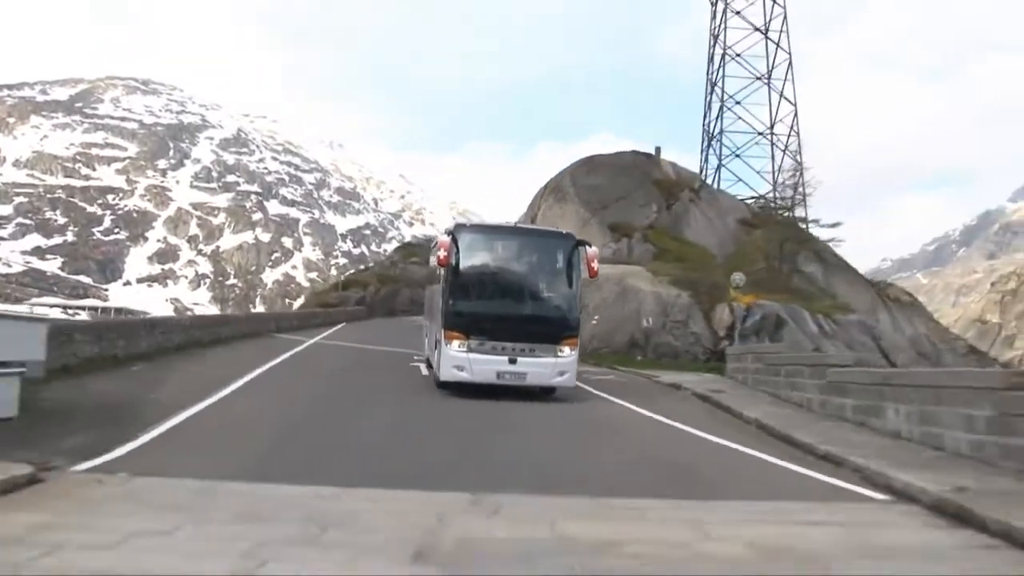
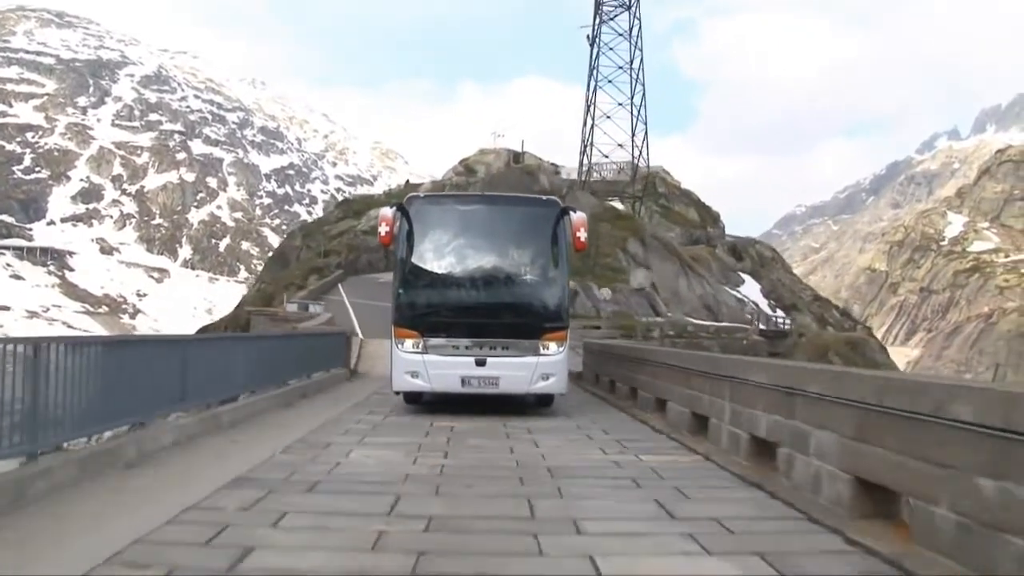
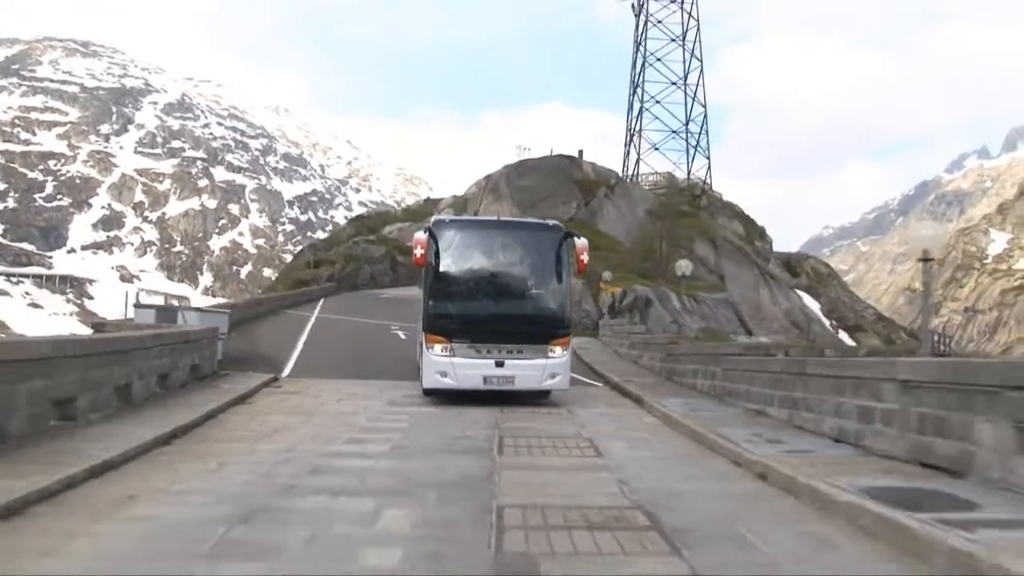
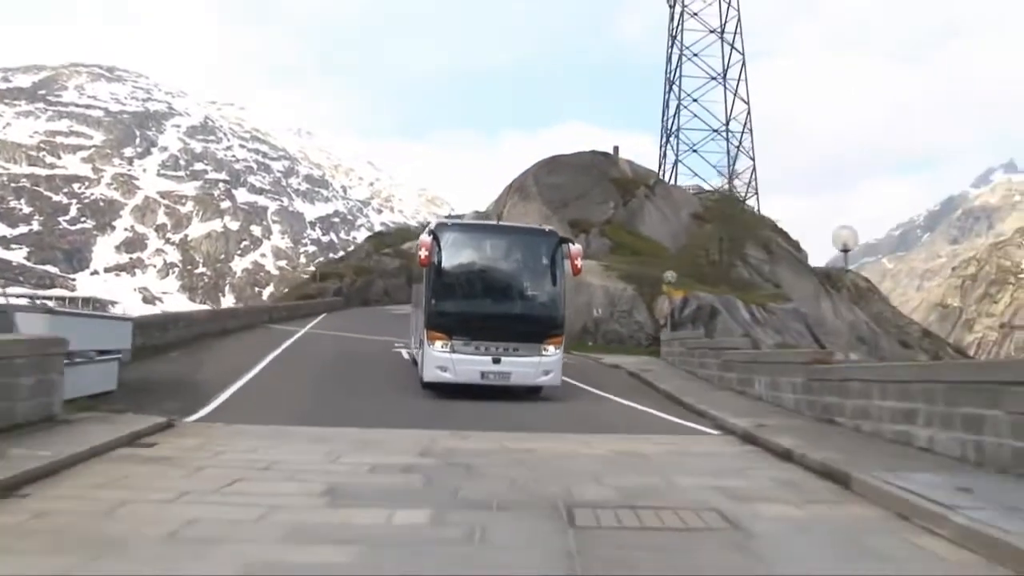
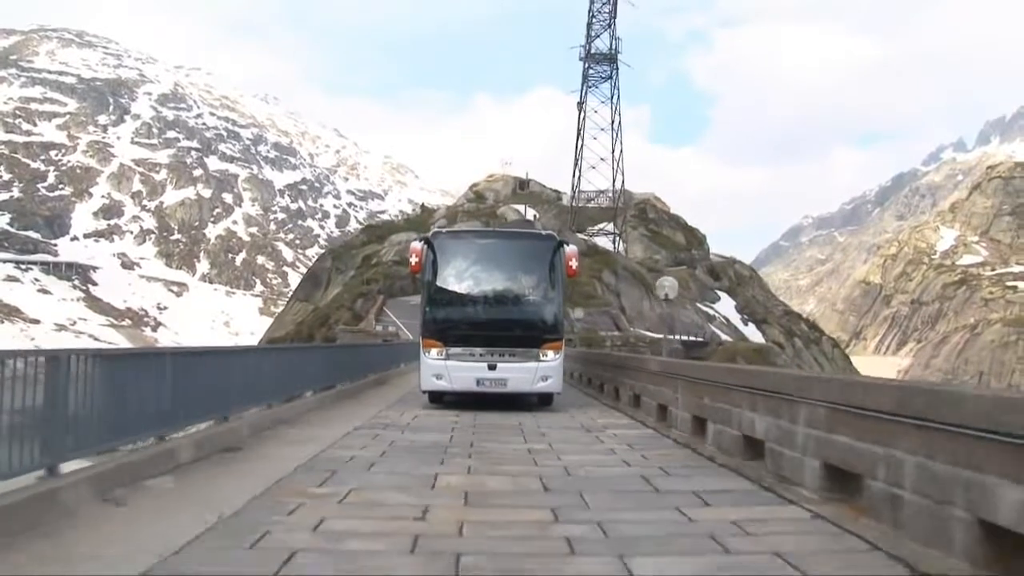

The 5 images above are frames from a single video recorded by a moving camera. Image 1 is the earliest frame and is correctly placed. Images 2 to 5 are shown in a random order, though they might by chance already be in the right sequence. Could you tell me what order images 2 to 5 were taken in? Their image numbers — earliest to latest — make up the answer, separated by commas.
4, 3, 2, 5
